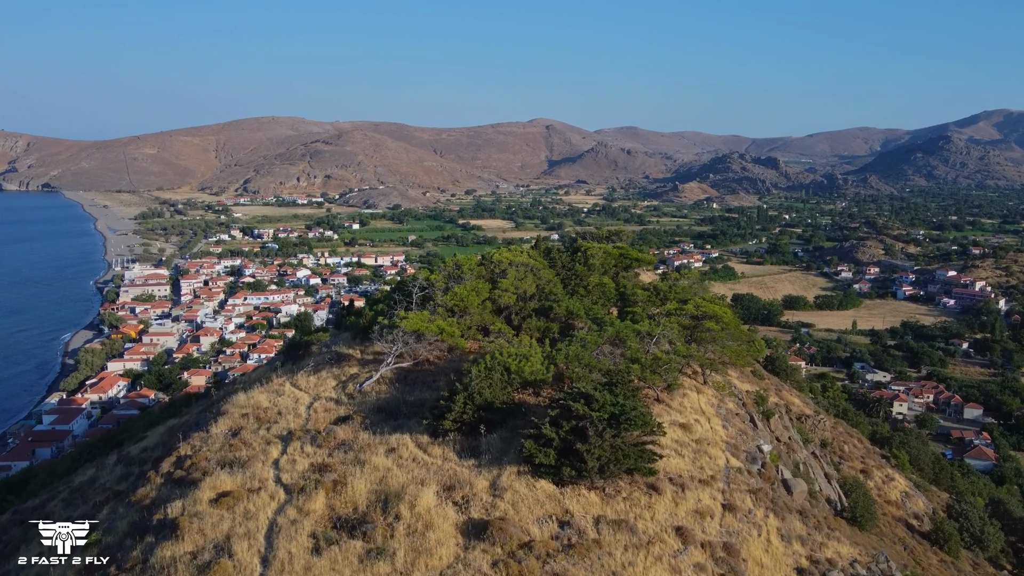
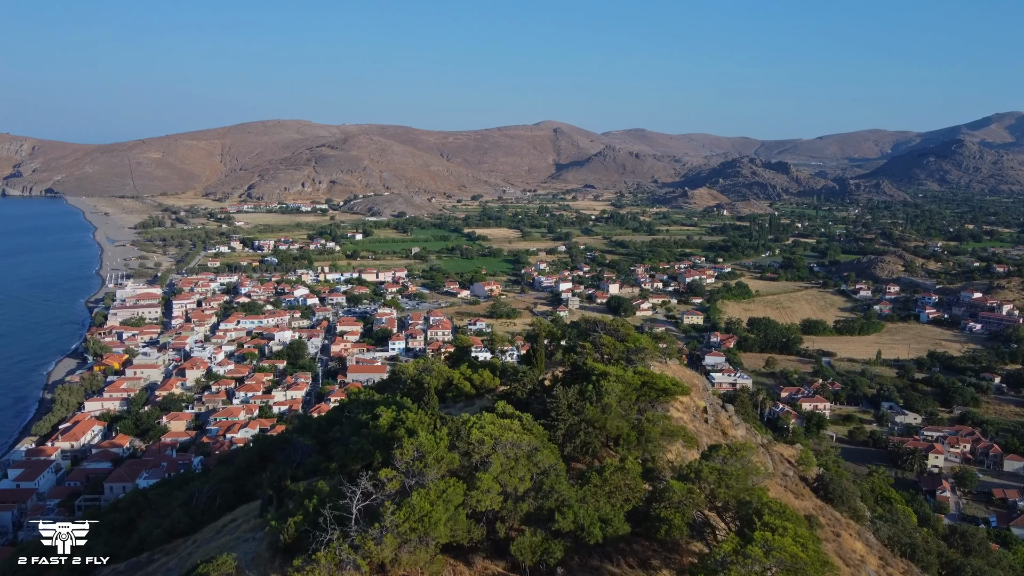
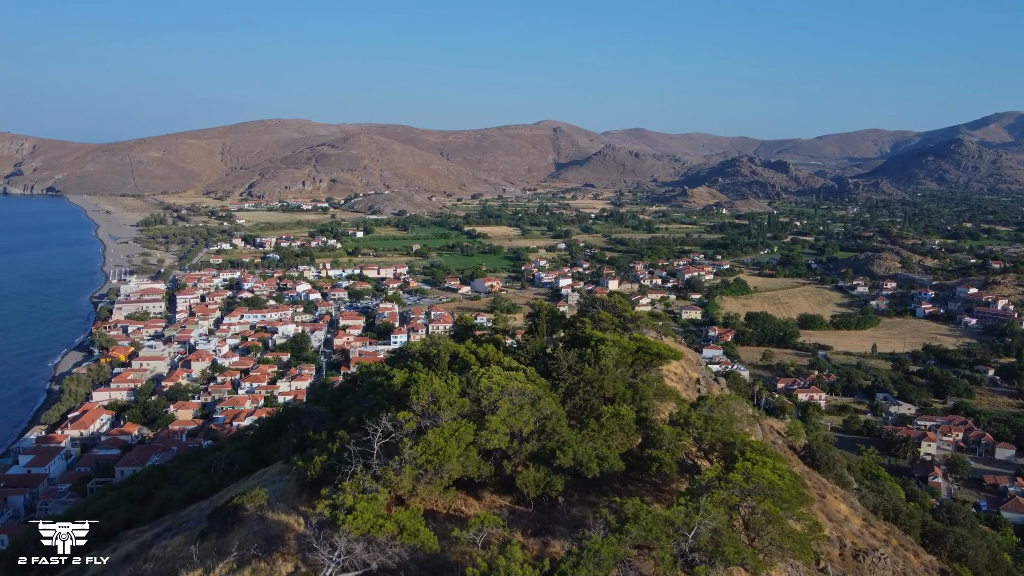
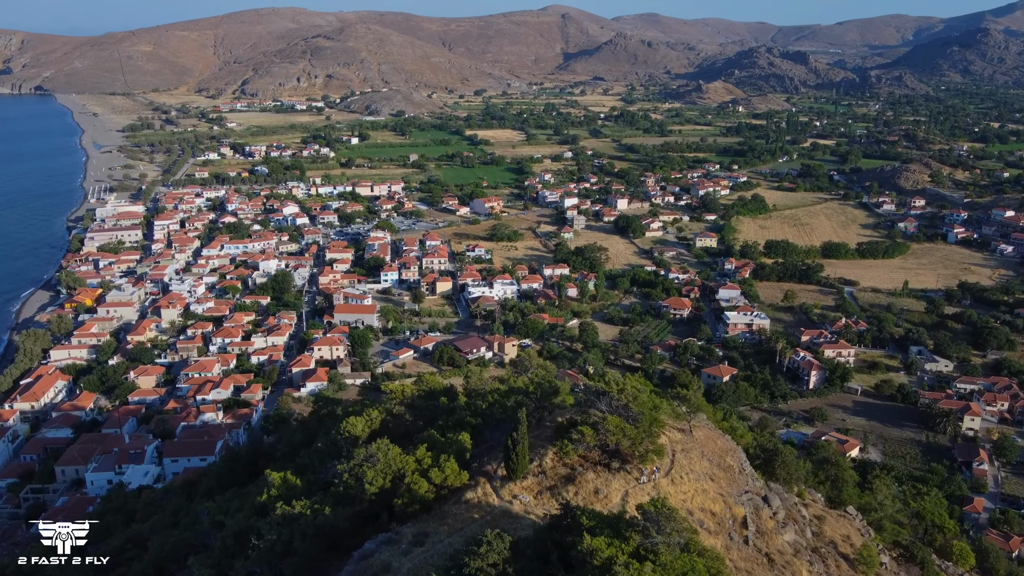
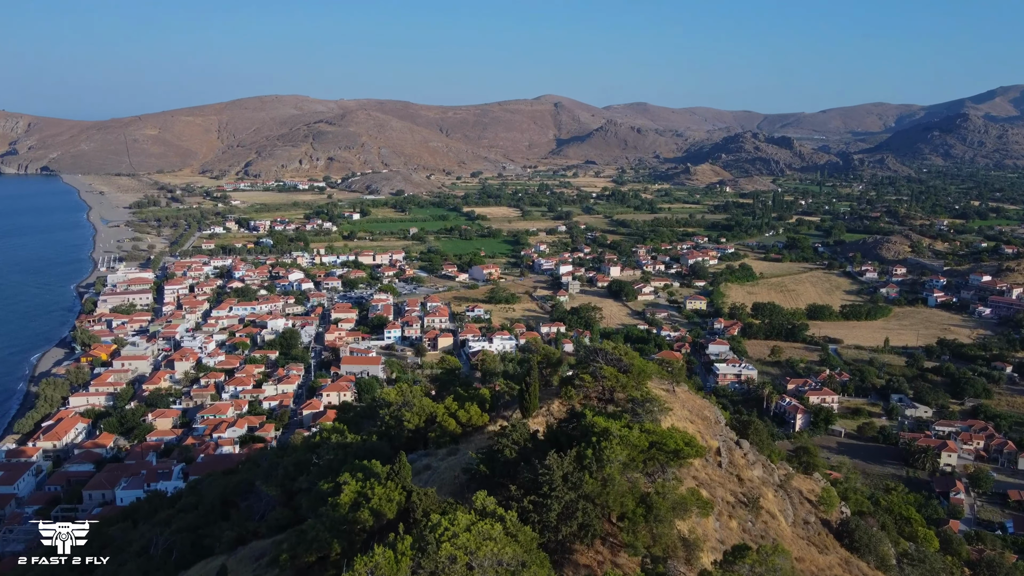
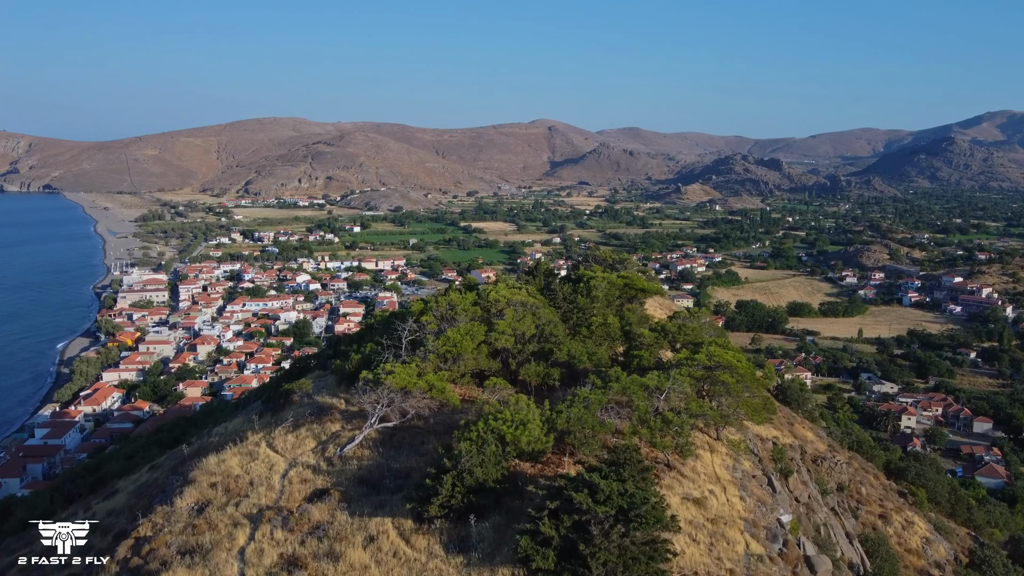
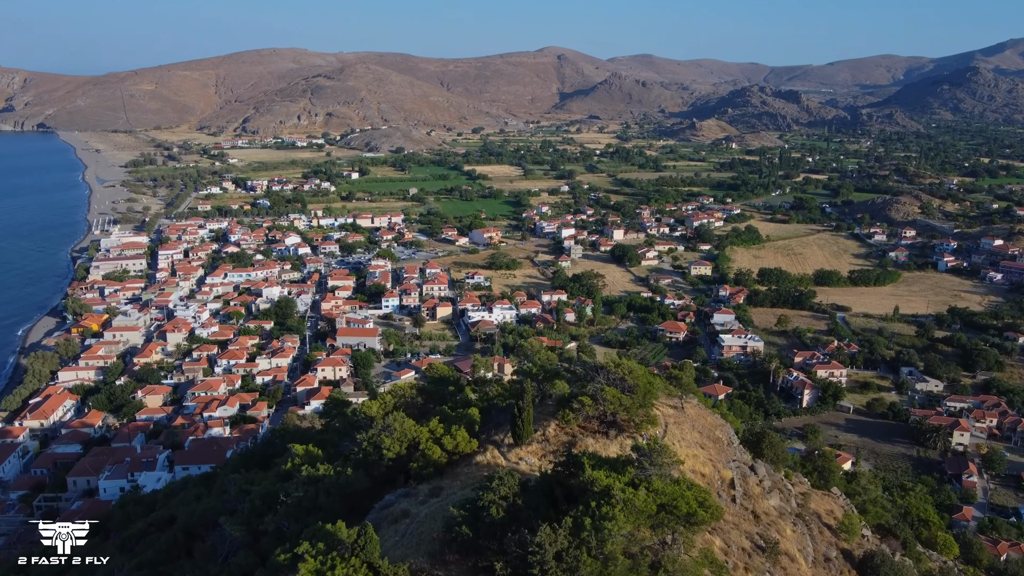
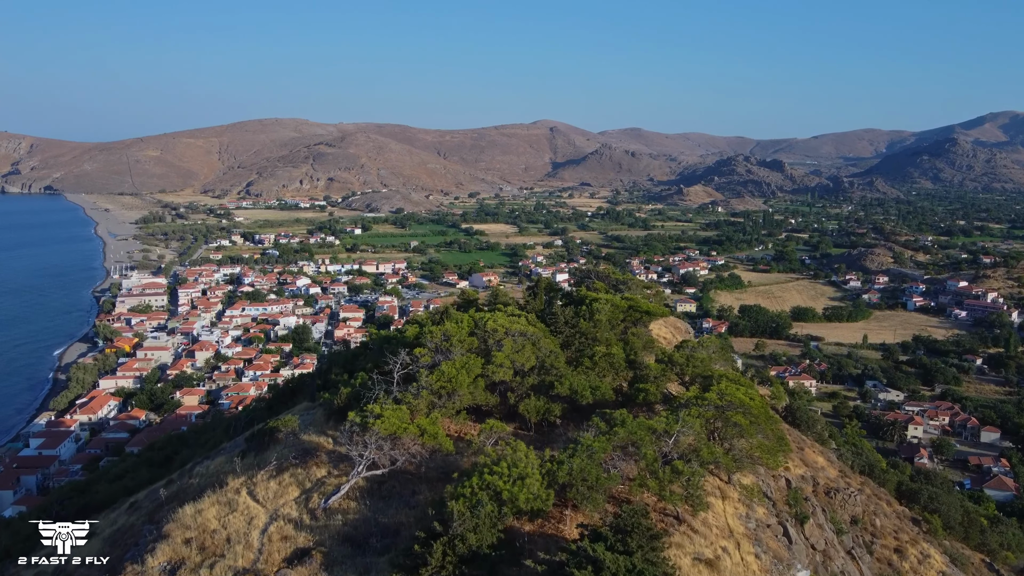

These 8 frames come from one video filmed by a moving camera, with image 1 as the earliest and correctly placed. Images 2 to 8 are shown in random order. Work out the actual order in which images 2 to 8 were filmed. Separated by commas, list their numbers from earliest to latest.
6, 8, 3, 2, 5, 7, 4
